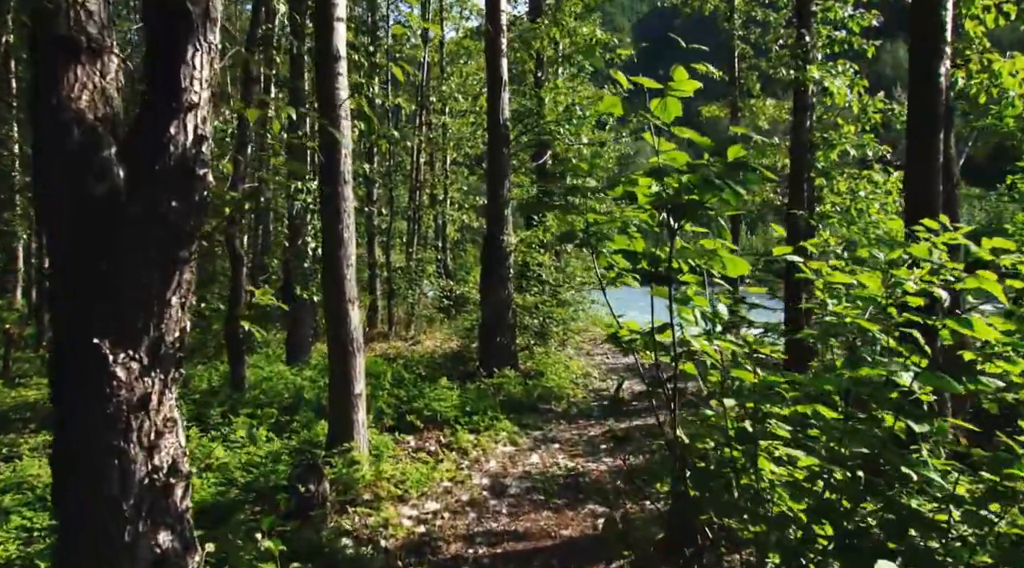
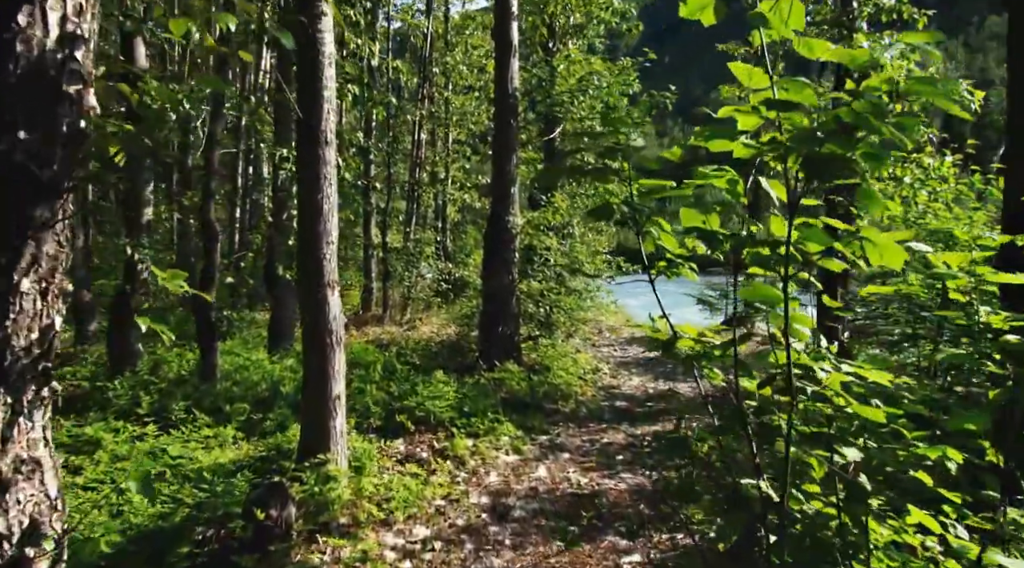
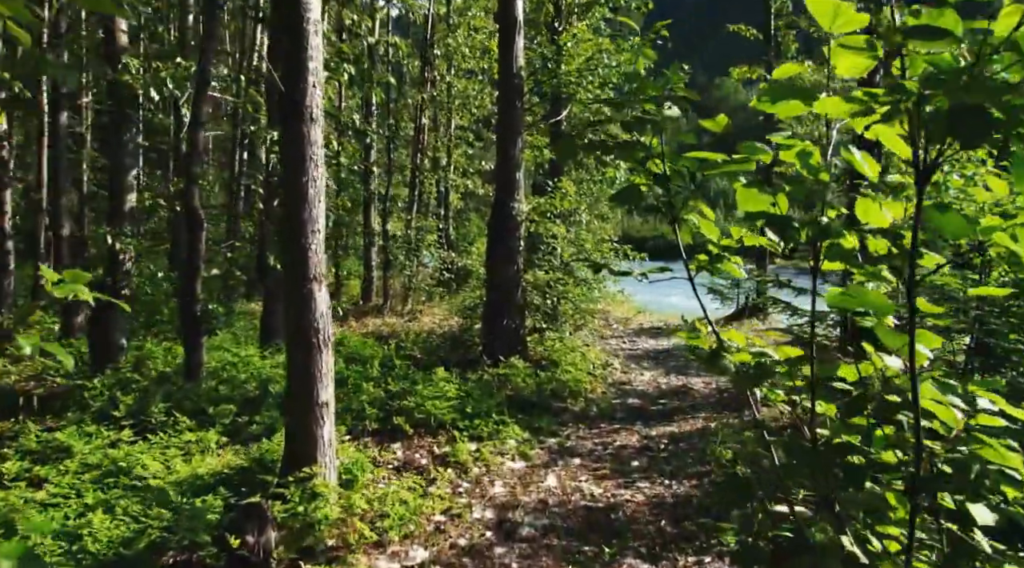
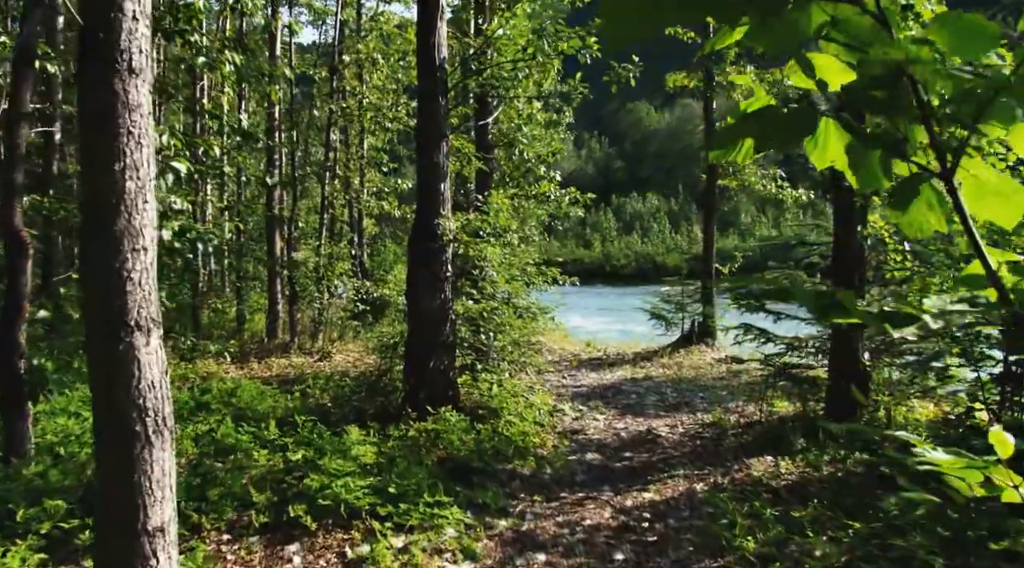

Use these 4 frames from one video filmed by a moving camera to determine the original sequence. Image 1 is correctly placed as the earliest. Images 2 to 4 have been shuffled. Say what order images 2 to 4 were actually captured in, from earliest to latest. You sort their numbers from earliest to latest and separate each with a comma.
2, 3, 4
